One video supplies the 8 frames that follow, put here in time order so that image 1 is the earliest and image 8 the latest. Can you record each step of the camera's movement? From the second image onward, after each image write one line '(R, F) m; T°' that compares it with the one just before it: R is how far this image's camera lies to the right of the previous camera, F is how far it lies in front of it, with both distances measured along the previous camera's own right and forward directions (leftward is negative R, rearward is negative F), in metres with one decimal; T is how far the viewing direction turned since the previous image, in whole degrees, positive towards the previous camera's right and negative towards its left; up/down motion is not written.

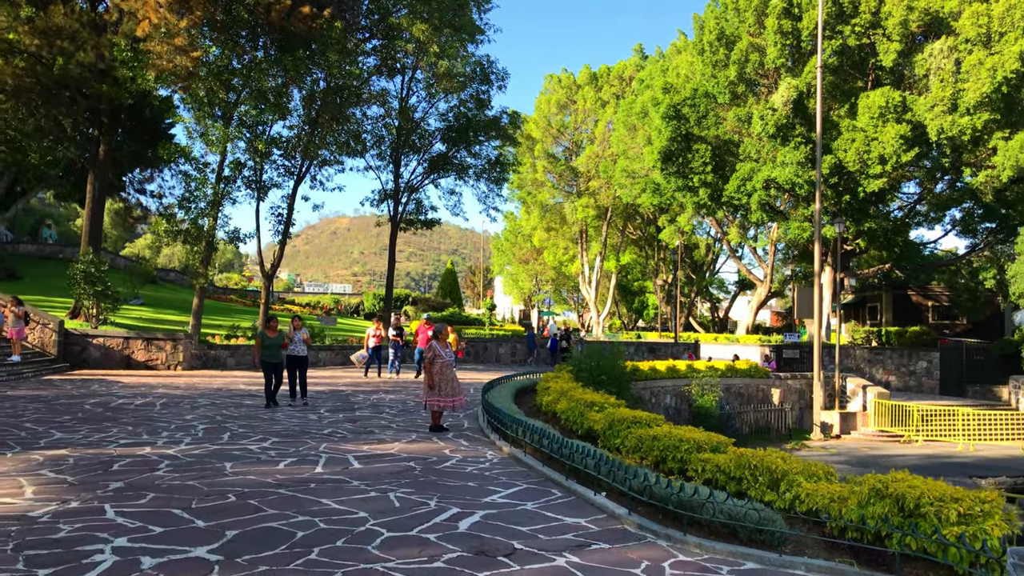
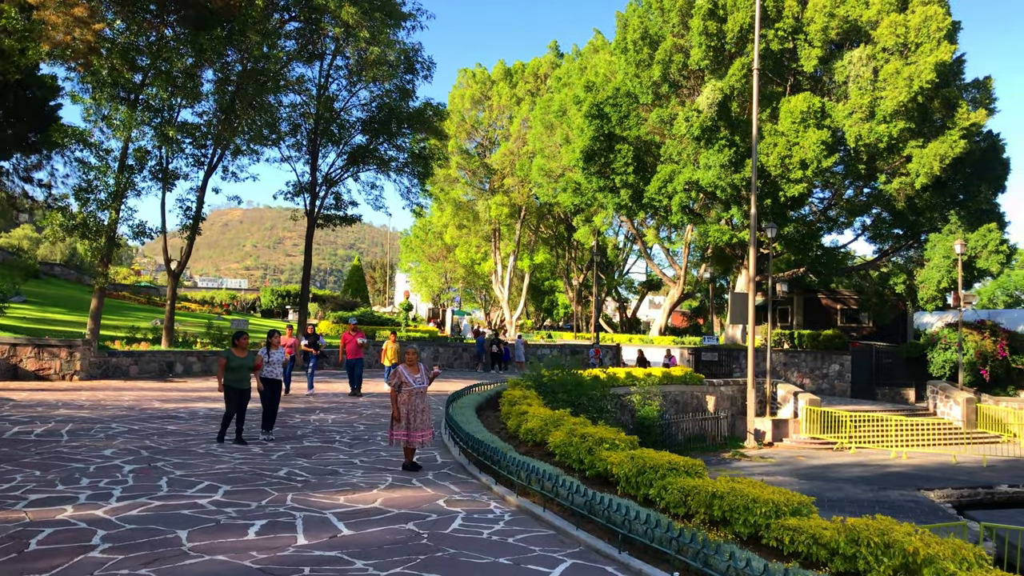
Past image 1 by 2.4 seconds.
(-0.7, +1.1) m; +7°
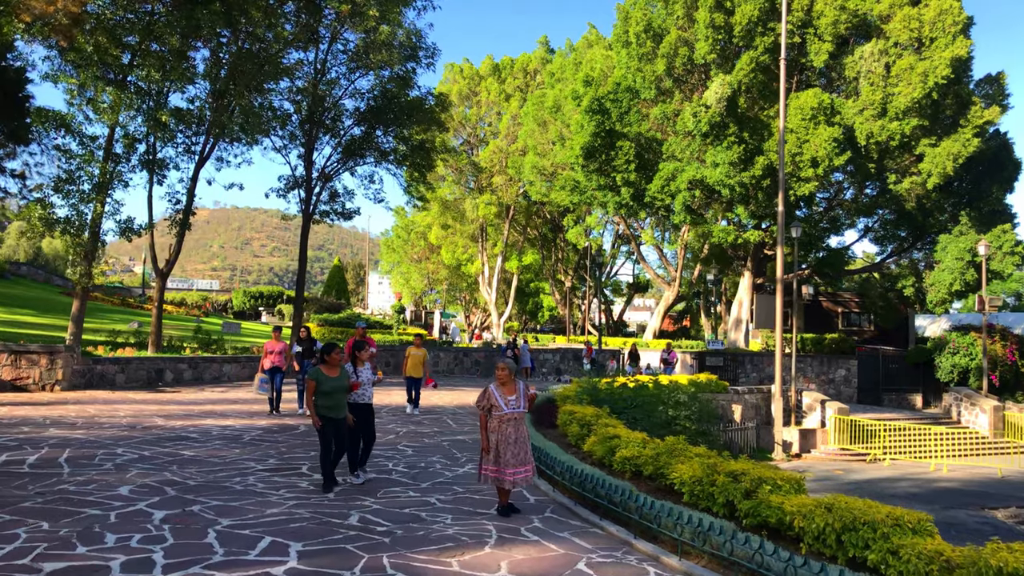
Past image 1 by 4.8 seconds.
(-1.0, +1.4) m; +2°
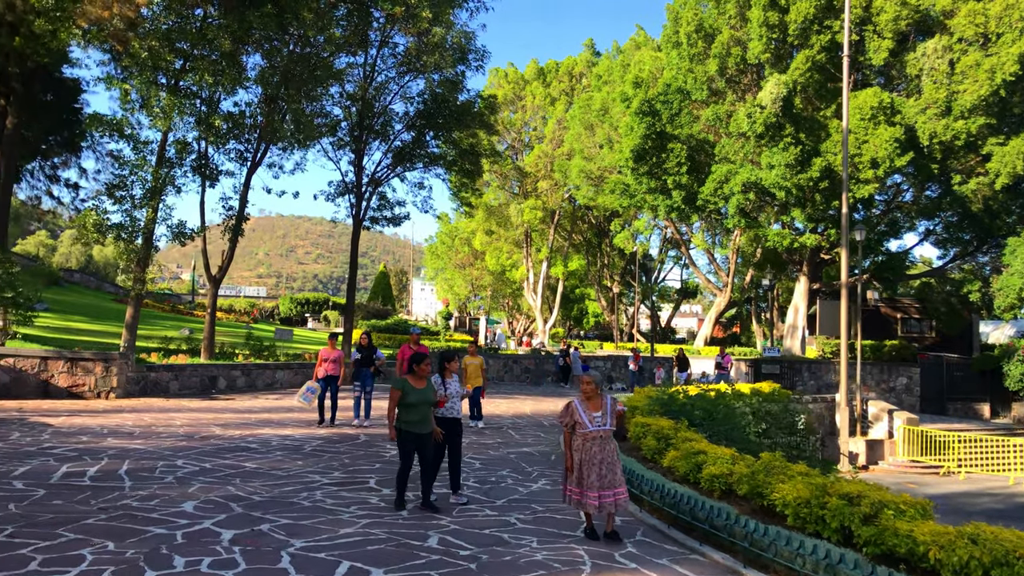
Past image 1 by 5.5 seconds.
(-0.3, +0.4) m; -3°
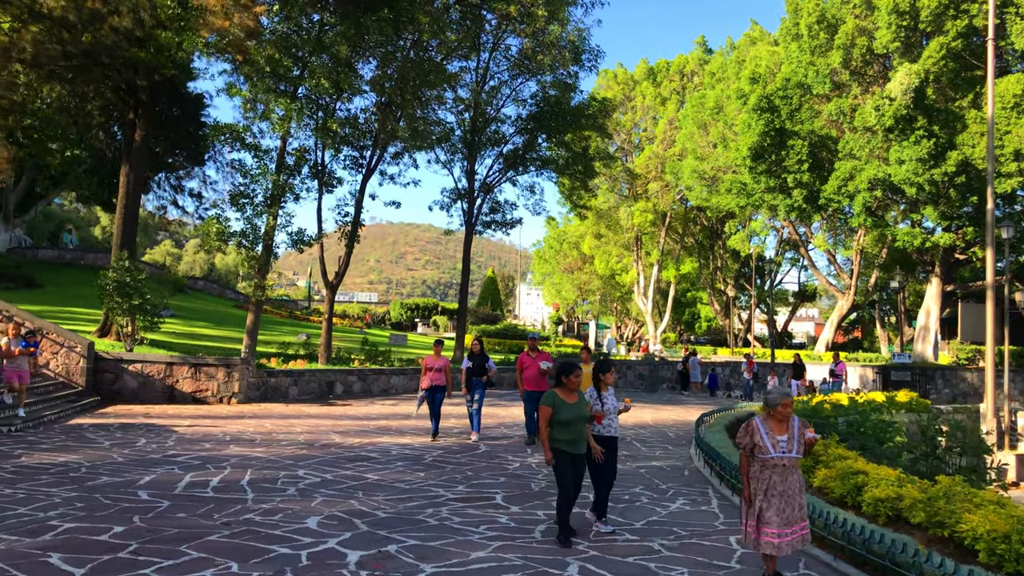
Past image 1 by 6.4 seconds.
(-0.2, +0.5) m; -7°
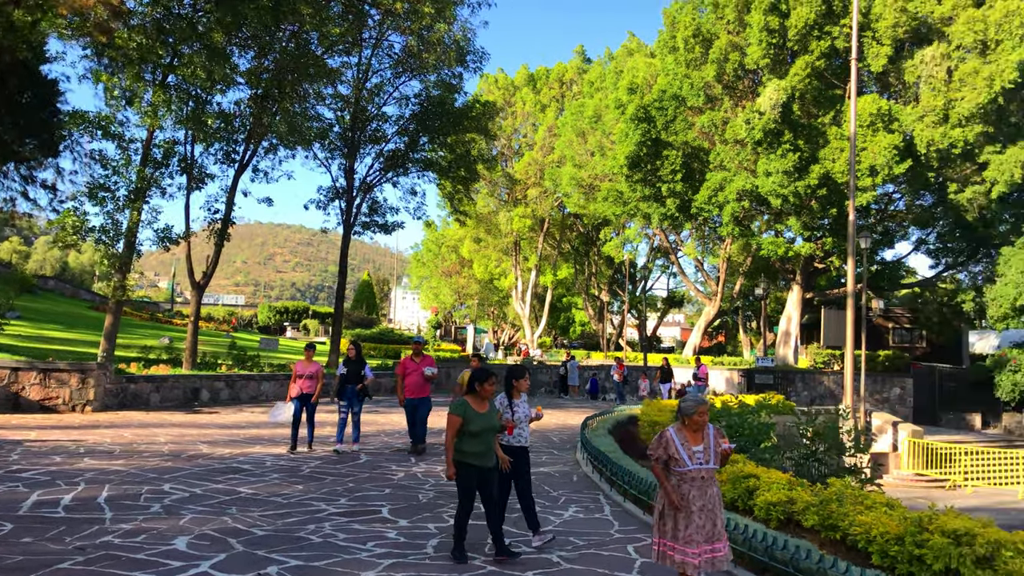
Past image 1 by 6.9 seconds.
(-0.1, +0.3) m; +8°
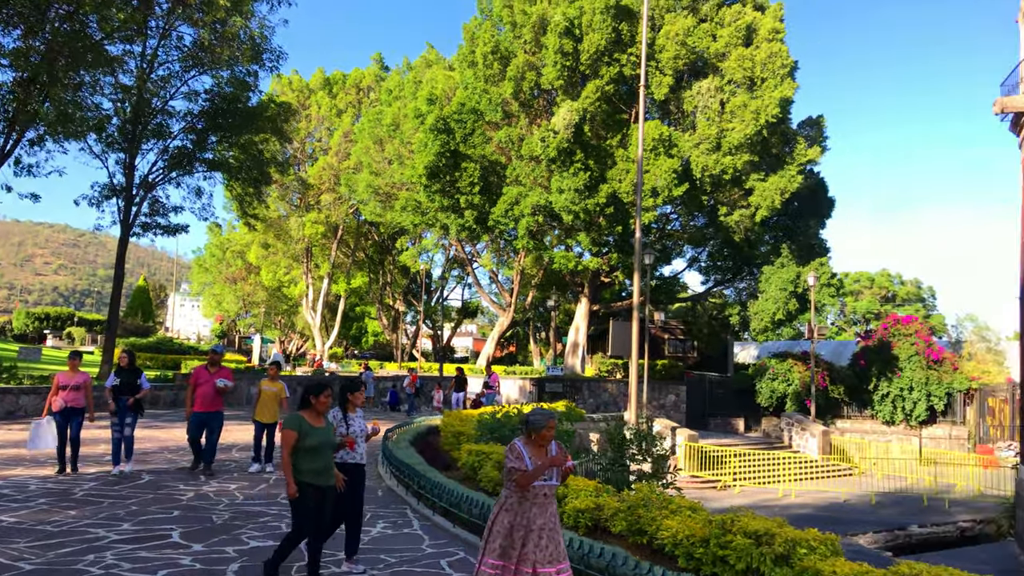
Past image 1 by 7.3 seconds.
(-0.1, +0.1) m; +13°
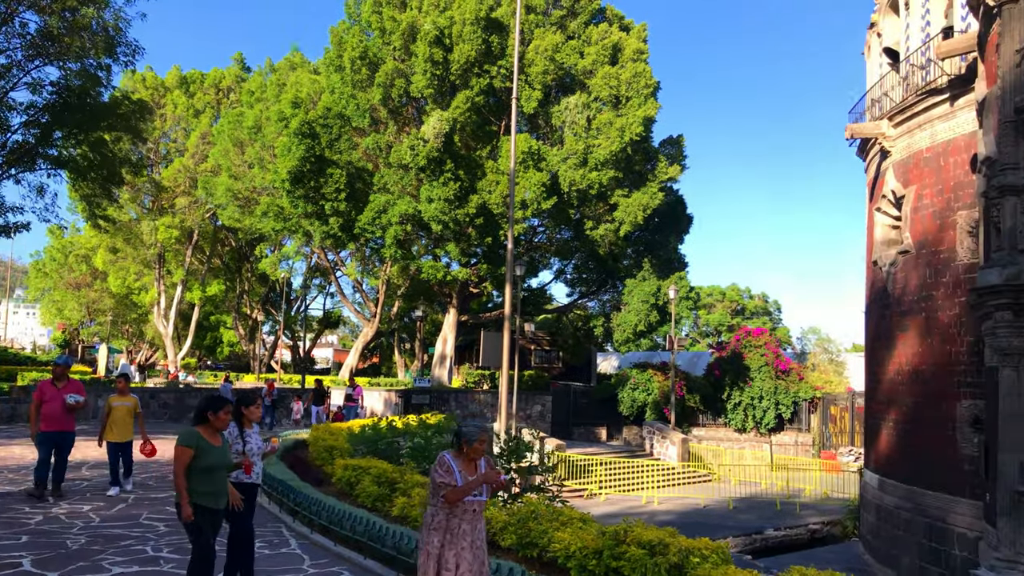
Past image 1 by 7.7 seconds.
(-0.2, +0.1) m; +9°
